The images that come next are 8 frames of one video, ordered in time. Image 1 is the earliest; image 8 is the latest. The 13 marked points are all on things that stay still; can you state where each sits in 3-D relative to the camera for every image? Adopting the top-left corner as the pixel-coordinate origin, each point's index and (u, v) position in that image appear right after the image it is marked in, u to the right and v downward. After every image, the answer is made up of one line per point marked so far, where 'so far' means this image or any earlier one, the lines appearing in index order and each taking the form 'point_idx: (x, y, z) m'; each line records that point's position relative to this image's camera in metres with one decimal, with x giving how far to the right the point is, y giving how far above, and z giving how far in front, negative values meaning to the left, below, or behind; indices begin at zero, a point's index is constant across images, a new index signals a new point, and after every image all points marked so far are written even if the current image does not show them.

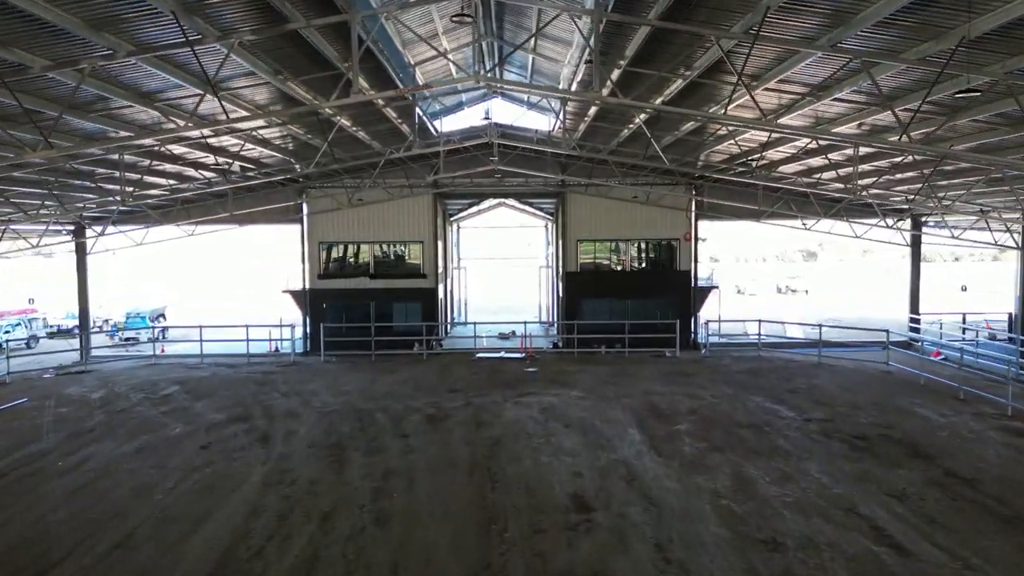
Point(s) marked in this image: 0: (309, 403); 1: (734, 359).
0: (-2.8, -1.6, +15.1) m
1: (+3.9, -1.3, +19.4) m
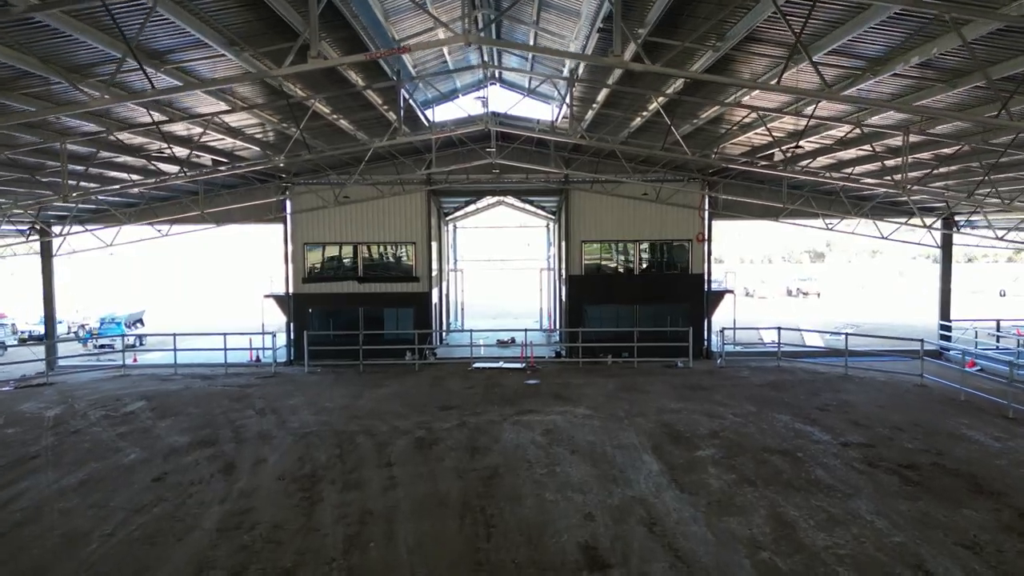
0: (-2.8, -1.7, +13.5) m
1: (+3.9, -1.4, +17.9) m
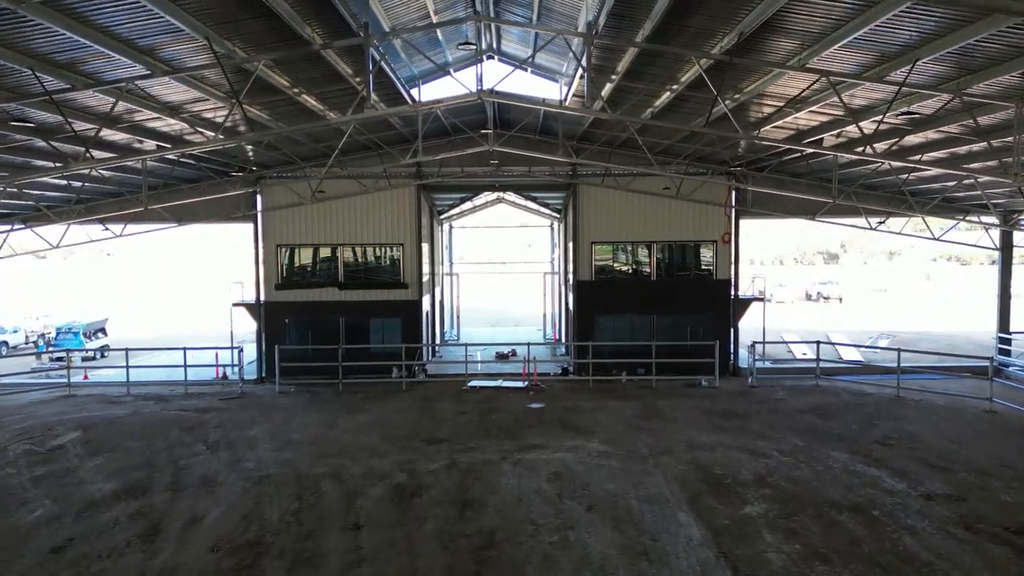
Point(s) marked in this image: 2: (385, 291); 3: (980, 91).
0: (-2.8, -1.8, +11.2) m
1: (+3.9, -1.5, +15.5) m
2: (-2.1, -0.1, +17.7) m
3: (+3.6, +1.5, +8.4) m
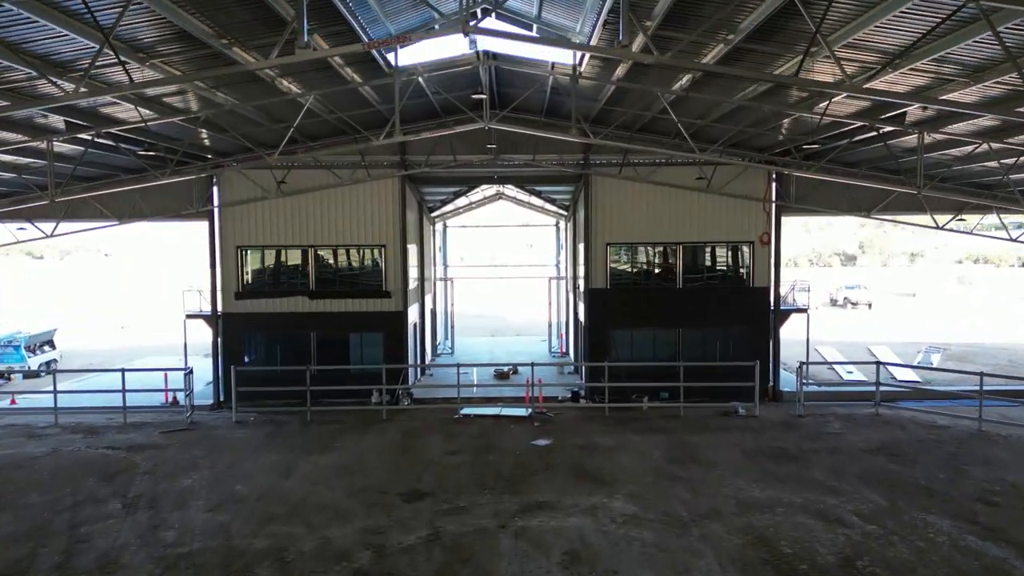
0: (-2.8, -1.9, +8.6) m
1: (+3.9, -1.6, +12.9) m
2: (-2.1, -0.2, +15.1) m
3: (+3.6, +1.4, +5.8) m
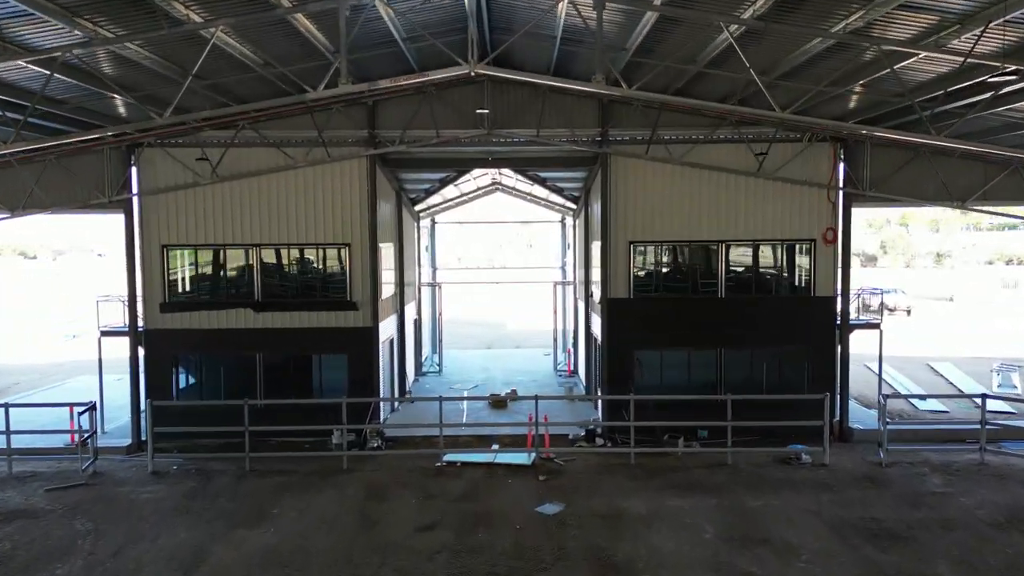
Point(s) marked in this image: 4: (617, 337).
0: (-2.8, -2.0, +5.5) m
1: (+3.9, -1.7, +9.8) m
2: (-2.1, -0.3, +12.0) m
3: (+3.6, +1.3, +2.7) m
4: (+1.2, -0.5, +11.9) m
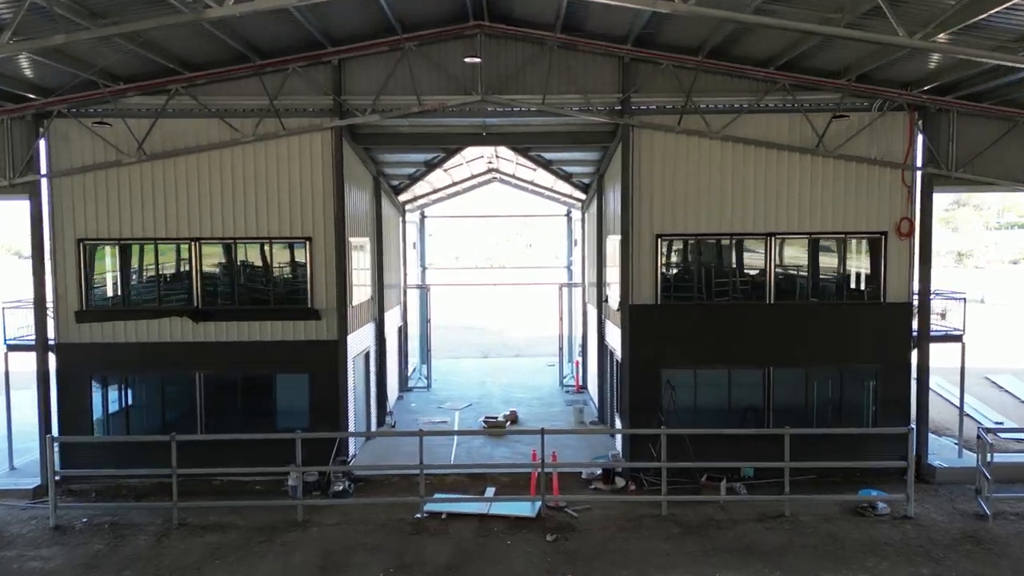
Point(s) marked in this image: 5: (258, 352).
0: (-2.8, -2.1, +3.2) m
1: (+3.9, -1.7, +7.5) m
2: (-2.1, -0.3, +9.7) m
3: (+3.6, +1.2, +0.4) m
4: (+1.1, -0.6, +9.7) m
5: (-2.2, -0.6, +9.7) m
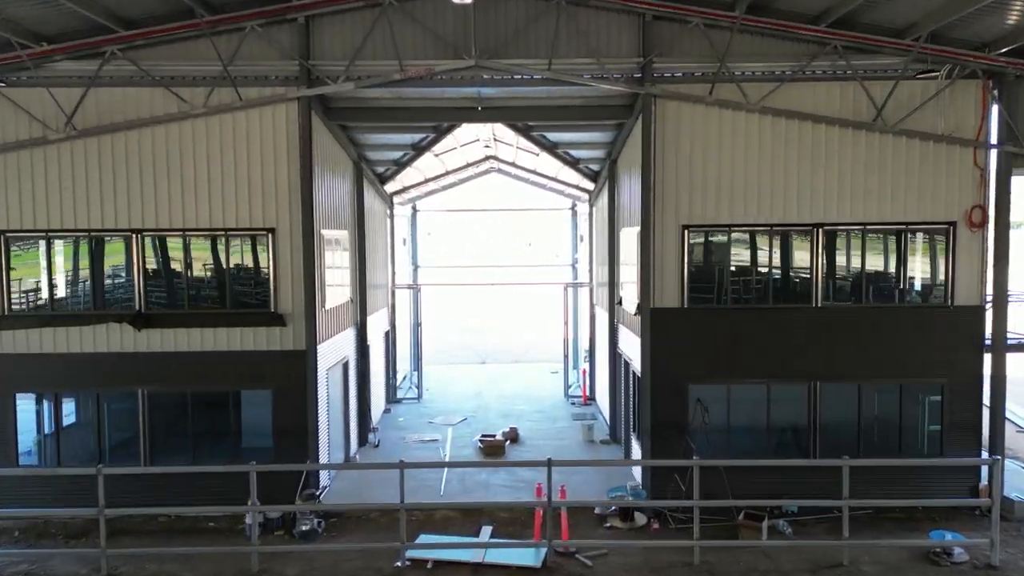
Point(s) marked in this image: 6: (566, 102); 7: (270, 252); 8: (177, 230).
0: (-2.8, -2.1, +1.7) m
1: (+3.9, -1.8, +6.1) m
2: (-2.1, -0.3, +8.2) m
3: (+3.6, +1.2, -1.0) m
4: (+1.1, -0.6, +8.2) m
5: (-2.2, -0.6, +8.2) m
6: (+0.4, +1.5, +8.6) m
7: (-1.8, +0.3, +8.2) m
8: (-2.5, +0.4, +8.2) m
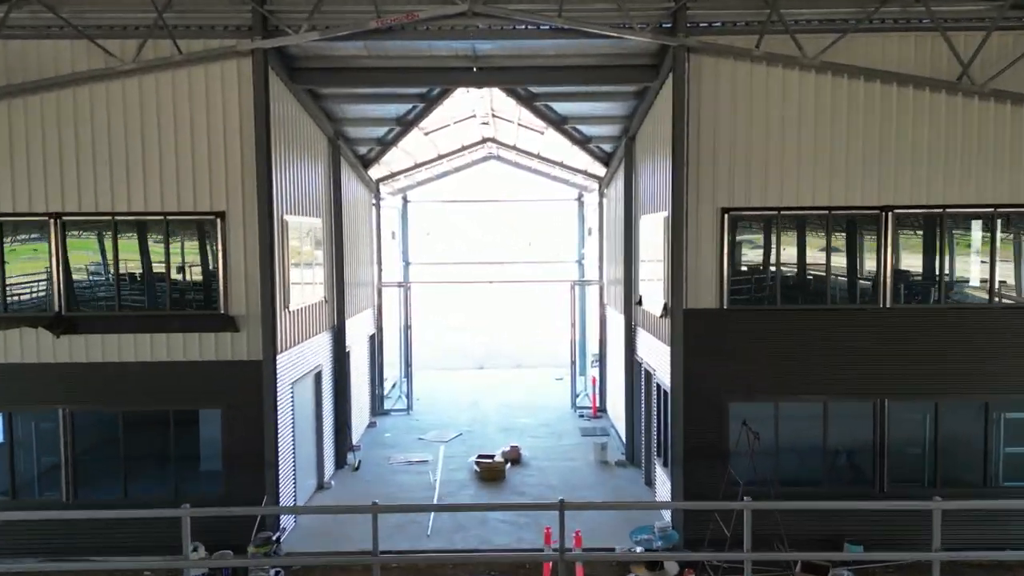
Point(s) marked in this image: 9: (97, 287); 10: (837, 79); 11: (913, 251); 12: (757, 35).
0: (-2.8, -2.1, +0.3) m
1: (+3.9, -1.7, +4.6) m
2: (-2.1, -0.3, +6.8) m
3: (+3.6, +1.3, -2.5) m
4: (+1.2, -0.6, +6.7) m
5: (-2.2, -0.6, +6.7) m
6: (+0.4, +1.5, +7.2) m
7: (-1.8, +0.3, +6.8) m
8: (-2.5, +0.5, +6.7) m
9: (-2.5, 0.0, +6.8) m
10: (+1.9, +1.2, +6.6) m
11: (+2.4, +0.3, +6.7) m
12: (+1.4, +1.5, +6.5) m
